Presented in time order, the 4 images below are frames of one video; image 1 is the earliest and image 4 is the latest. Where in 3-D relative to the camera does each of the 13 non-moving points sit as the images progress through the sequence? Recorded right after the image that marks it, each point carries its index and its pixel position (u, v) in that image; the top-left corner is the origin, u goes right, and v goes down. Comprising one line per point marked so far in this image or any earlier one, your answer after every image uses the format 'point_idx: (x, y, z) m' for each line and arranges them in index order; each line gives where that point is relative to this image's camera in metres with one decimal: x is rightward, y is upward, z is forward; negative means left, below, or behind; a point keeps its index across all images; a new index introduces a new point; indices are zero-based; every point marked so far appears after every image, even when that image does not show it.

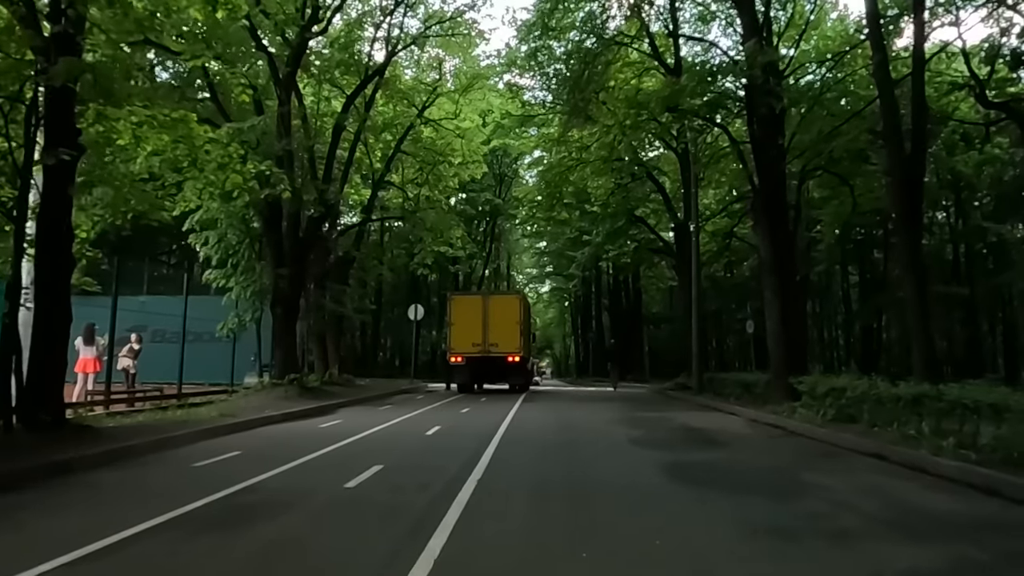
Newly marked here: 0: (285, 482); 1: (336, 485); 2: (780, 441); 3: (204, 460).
0: (-2.4, -2.1, +10.0) m
1: (-1.9, -2.1, +9.7) m
2: (+4.4, -2.5, +15.3) m
3: (-4.0, -2.3, +12.3) m
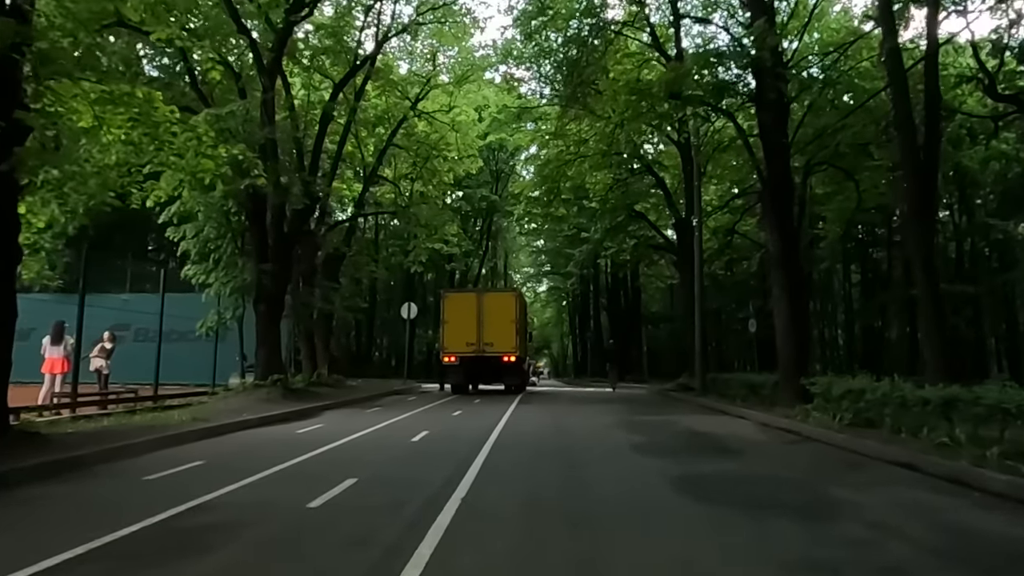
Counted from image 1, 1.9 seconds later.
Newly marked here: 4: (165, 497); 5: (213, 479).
0: (-2.5, -2.0, +8.7) m
1: (-1.9, -2.0, +8.5) m
2: (+4.3, -2.4, +14.1) m
3: (-4.1, -2.2, +11.0) m
4: (-3.4, -2.1, +9.2) m
5: (-3.3, -2.1, +10.3) m
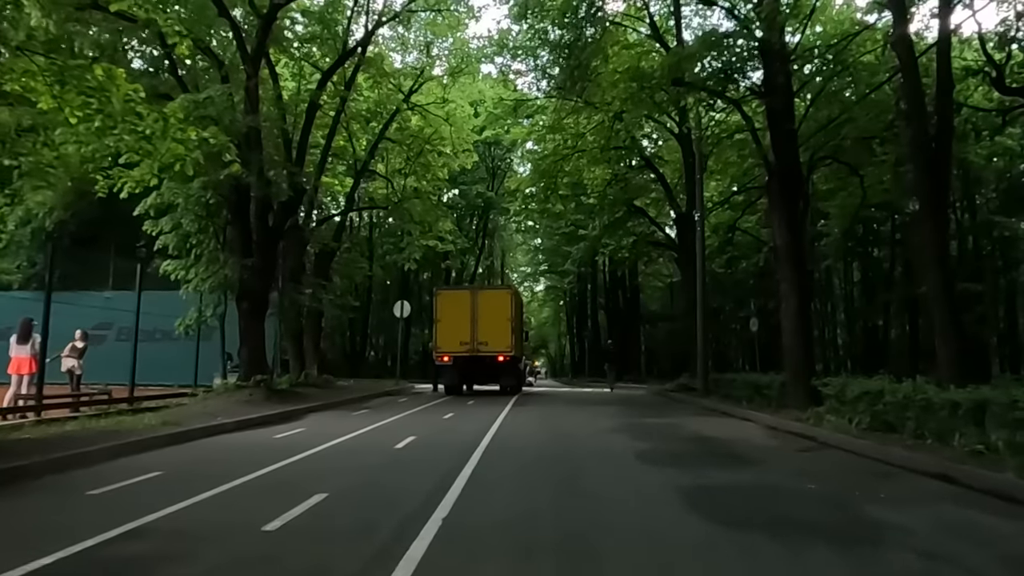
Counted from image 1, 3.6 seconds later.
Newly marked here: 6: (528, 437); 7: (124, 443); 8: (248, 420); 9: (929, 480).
0: (-2.6, -1.9, +7.6) m
1: (-2.0, -1.9, +7.4) m
2: (+4.2, -2.3, +13.0) m
3: (-4.2, -2.1, +9.9) m
4: (-3.5, -2.0, +8.1) m
5: (-3.4, -2.0, +9.2) m
6: (+0.3, -2.6, +16.1) m
7: (-5.3, -2.1, +12.7) m
8: (-5.1, -2.6, +18.1) m
9: (+4.5, -2.1, +10.2) m
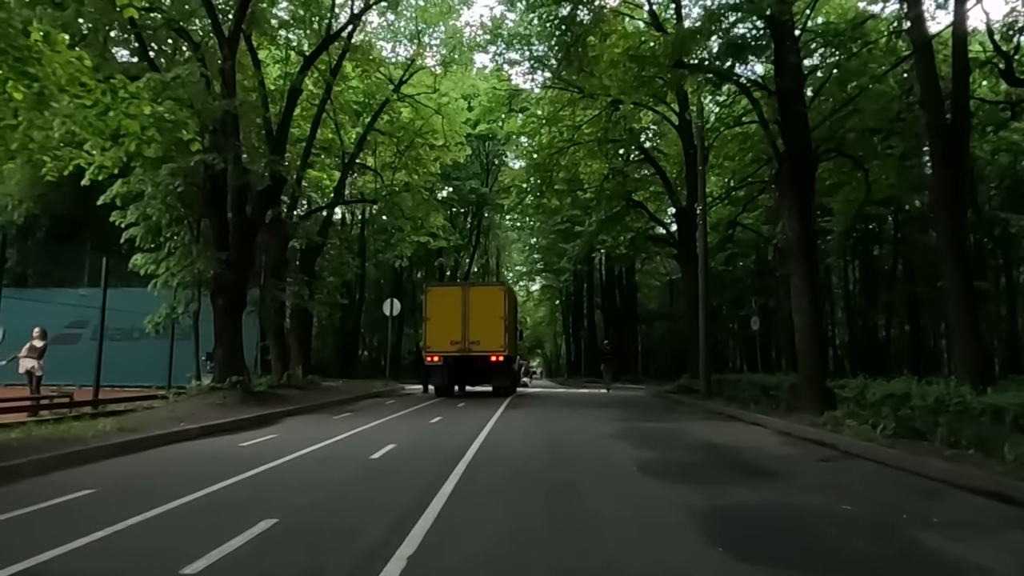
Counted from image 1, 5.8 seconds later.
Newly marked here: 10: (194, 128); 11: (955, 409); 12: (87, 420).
0: (-2.7, -1.8, +6.3) m
1: (-2.1, -1.8, +6.1) m
2: (+4.1, -2.2, +11.7) m
3: (-4.4, -2.0, +8.5) m
4: (-3.6, -1.9, +6.7) m
5: (-3.5, -1.9, +7.8) m
6: (+0.1, -2.5, +14.7) m
7: (-5.4, -2.0, +11.3) m
8: (-5.3, -2.4, +16.7) m
9: (+4.4, -2.0, +8.9) m
10: (-5.8, +2.9, +17.5) m
11: (+5.6, -1.5, +11.7) m
12: (-7.3, -2.3, +16.1) m
